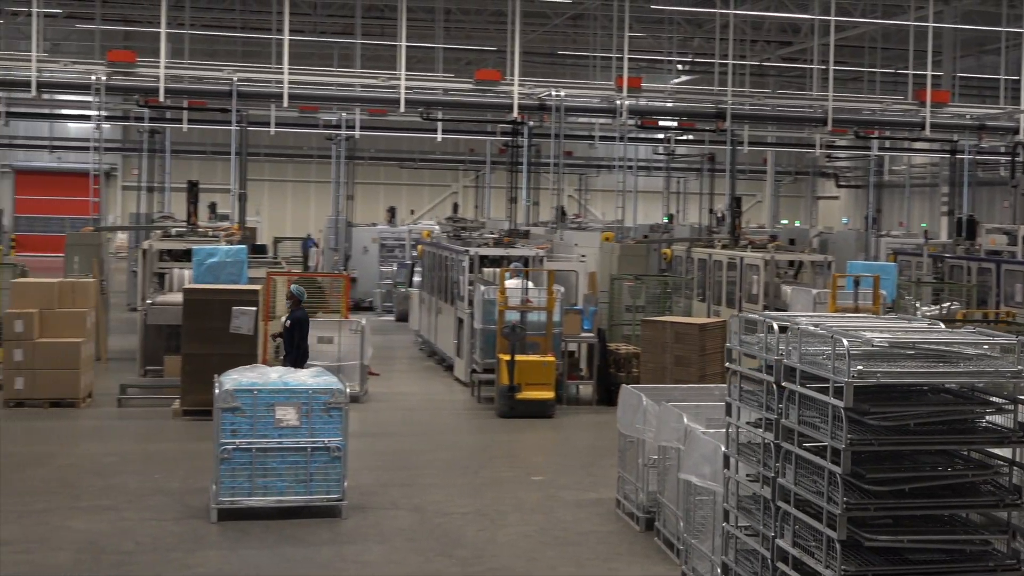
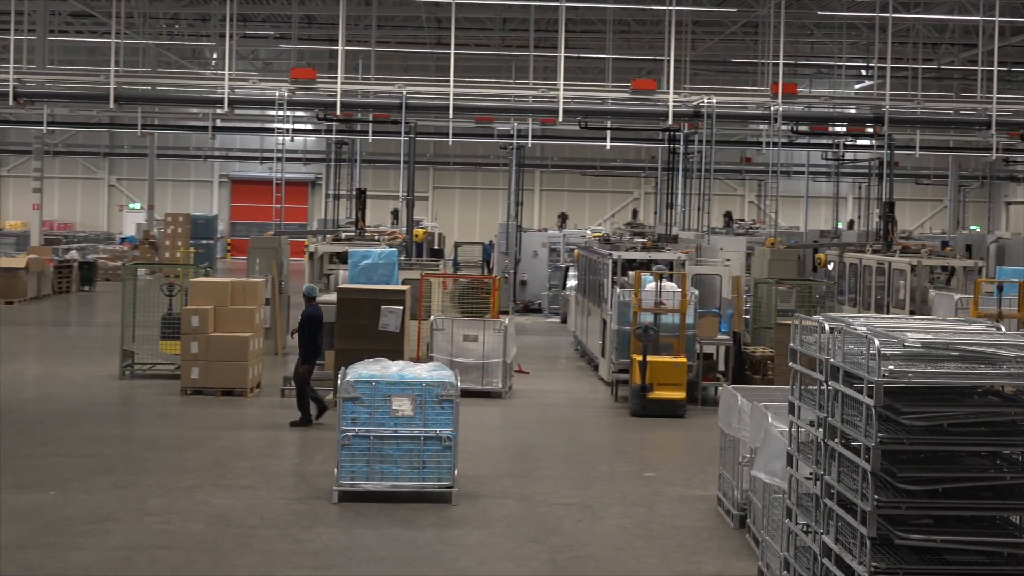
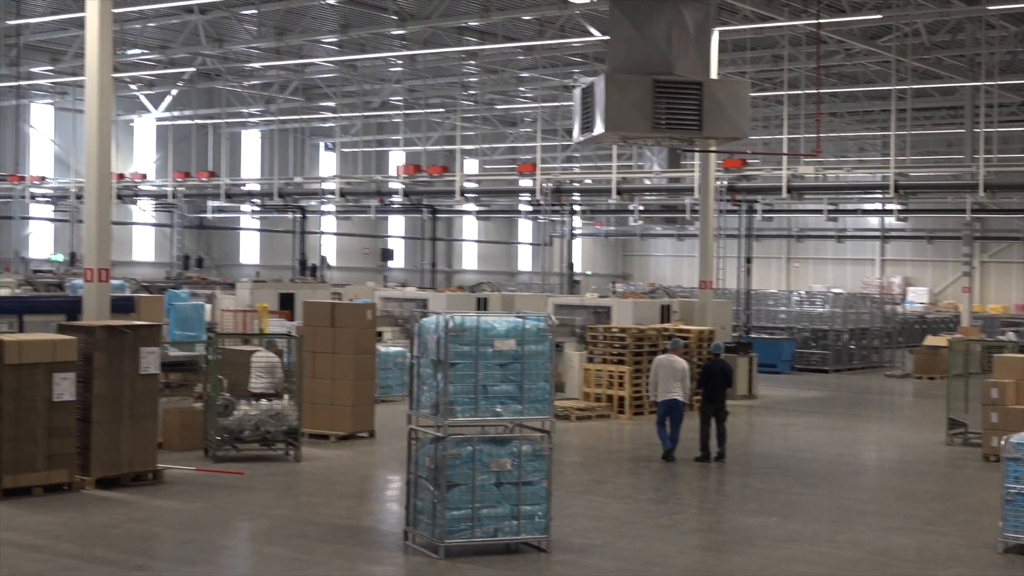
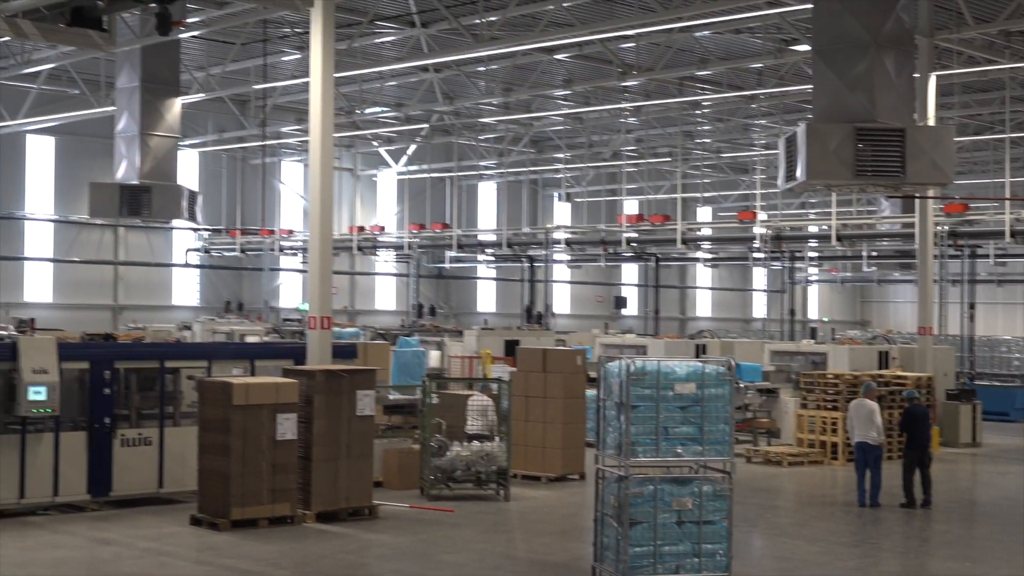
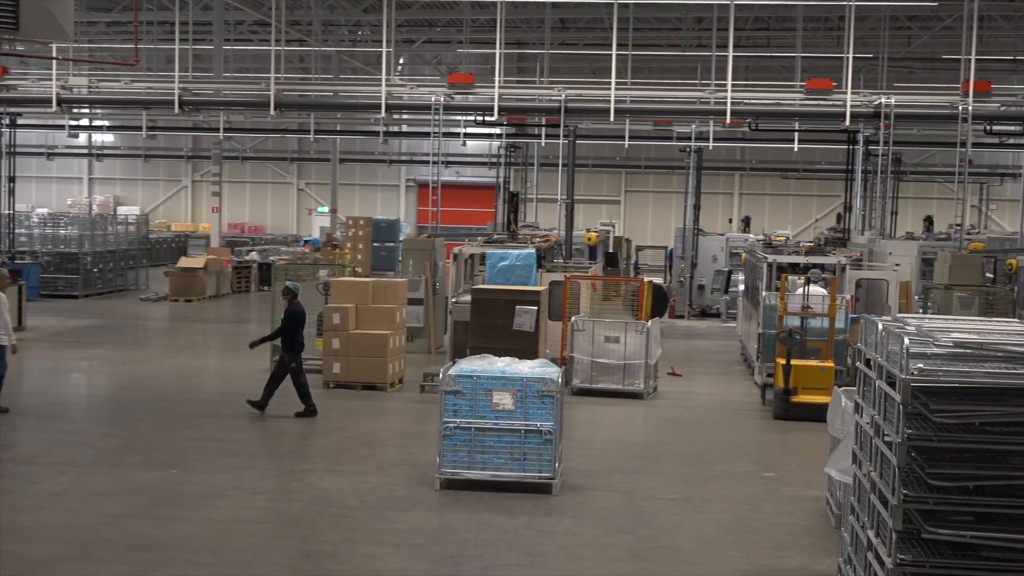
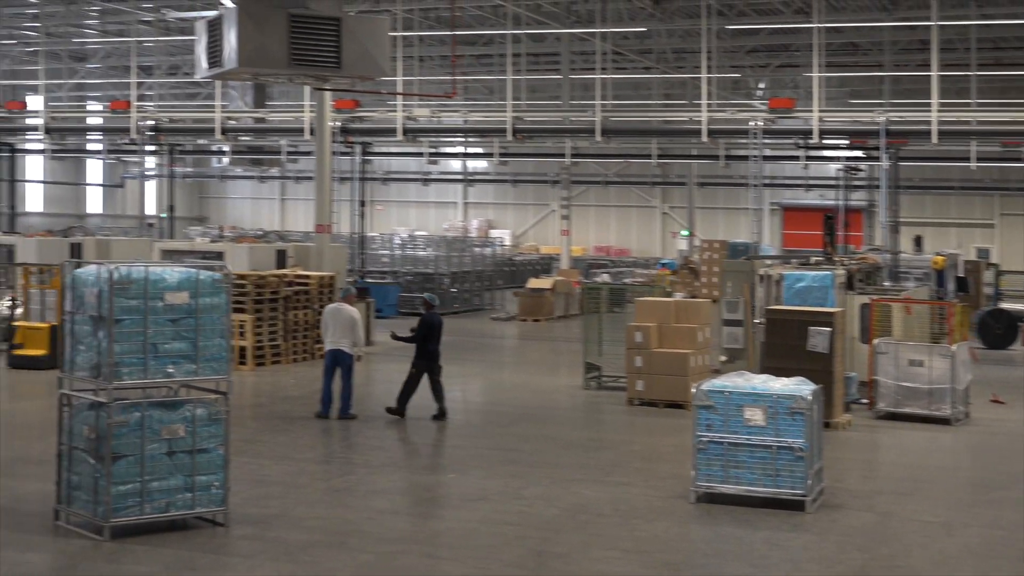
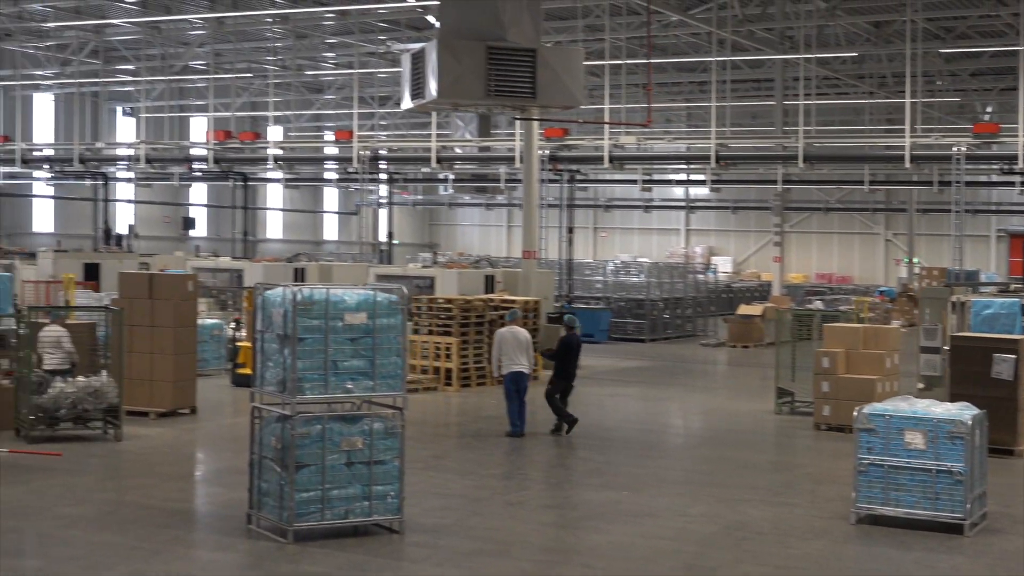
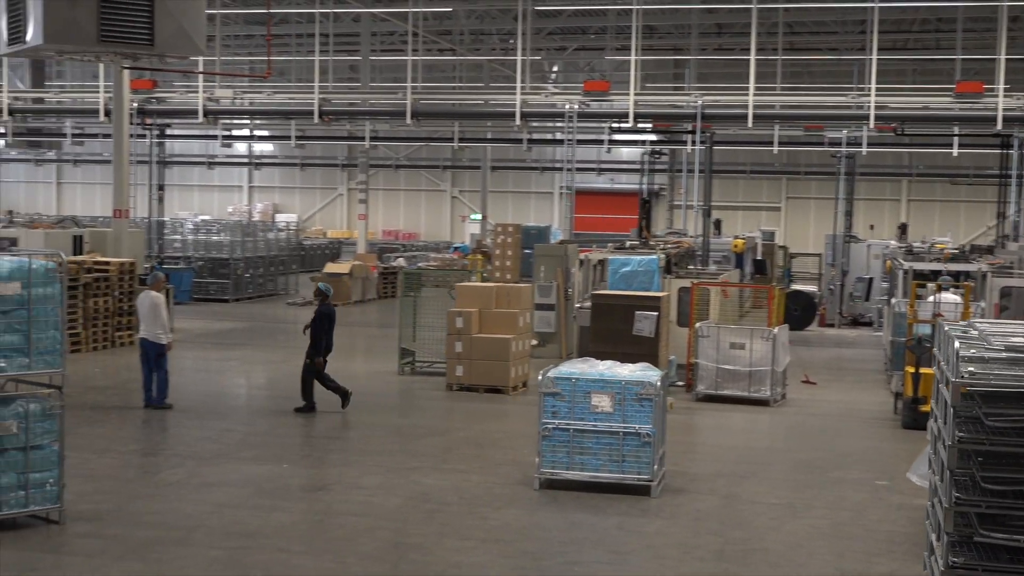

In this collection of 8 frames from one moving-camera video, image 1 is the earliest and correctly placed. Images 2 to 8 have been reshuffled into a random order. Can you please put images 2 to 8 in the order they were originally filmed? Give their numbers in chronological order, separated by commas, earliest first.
2, 5, 8, 6, 7, 3, 4
